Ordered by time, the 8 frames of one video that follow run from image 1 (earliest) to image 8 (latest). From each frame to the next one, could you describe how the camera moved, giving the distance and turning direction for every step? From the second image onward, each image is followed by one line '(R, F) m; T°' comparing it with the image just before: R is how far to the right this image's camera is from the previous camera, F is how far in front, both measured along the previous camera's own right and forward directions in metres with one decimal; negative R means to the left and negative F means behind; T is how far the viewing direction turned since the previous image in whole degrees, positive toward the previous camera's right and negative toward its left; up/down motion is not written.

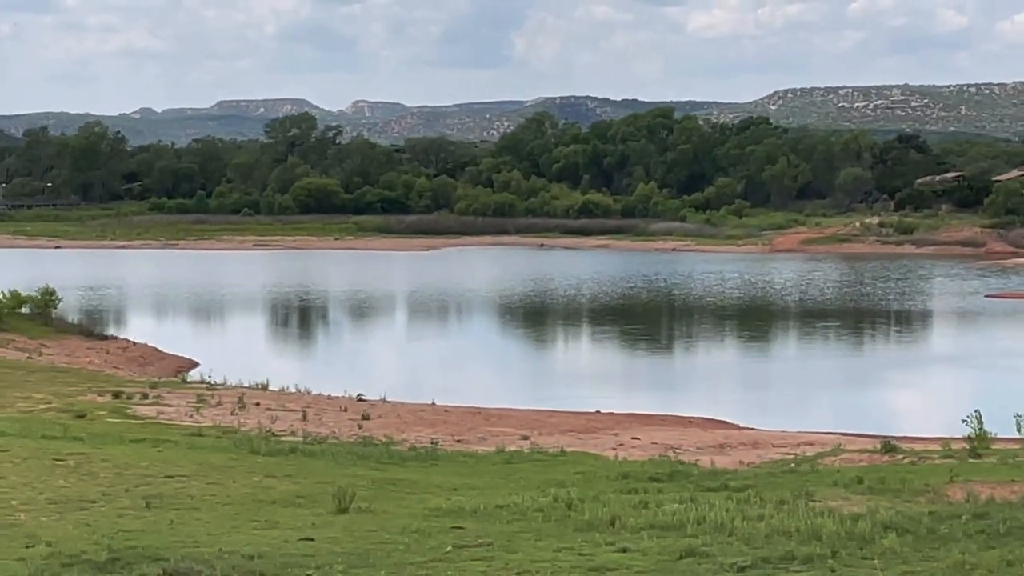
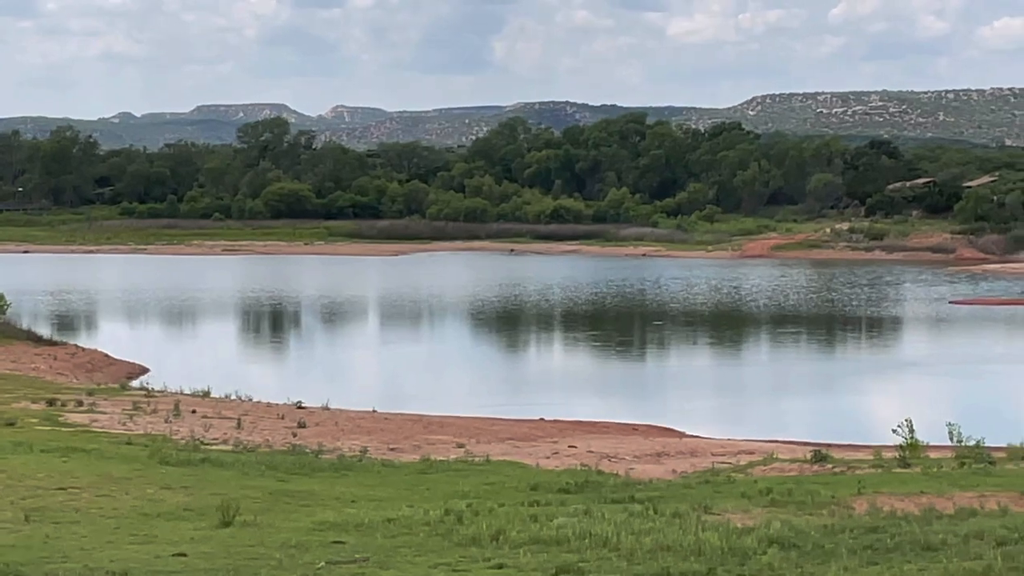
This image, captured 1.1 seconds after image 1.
(+0.7, +0.3) m; +1°
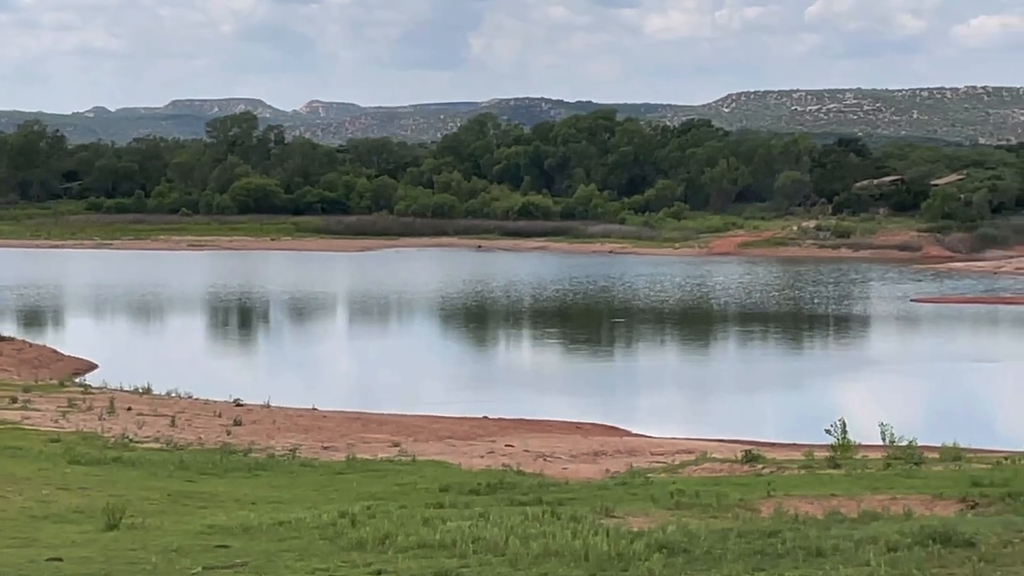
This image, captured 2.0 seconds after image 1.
(+0.6, +0.3) m; +1°
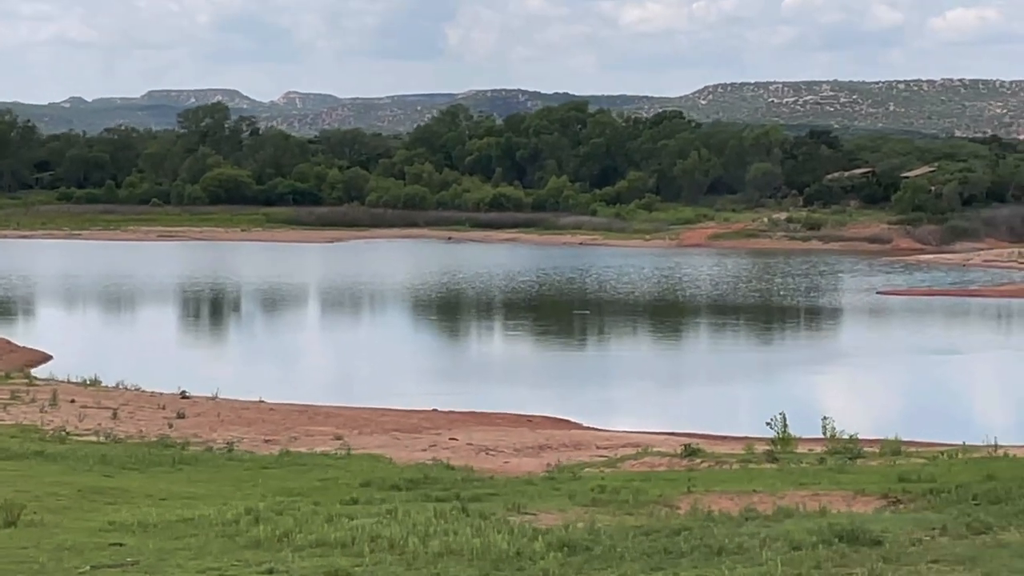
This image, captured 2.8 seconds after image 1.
(+0.5, +0.2) m; +1°
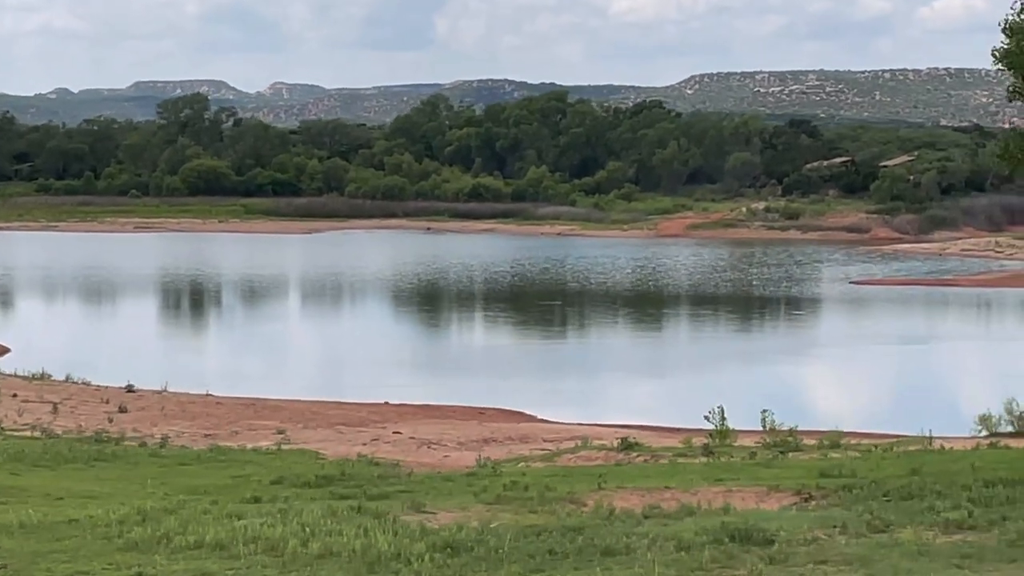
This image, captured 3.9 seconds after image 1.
(+0.7, +0.3) m; 0°
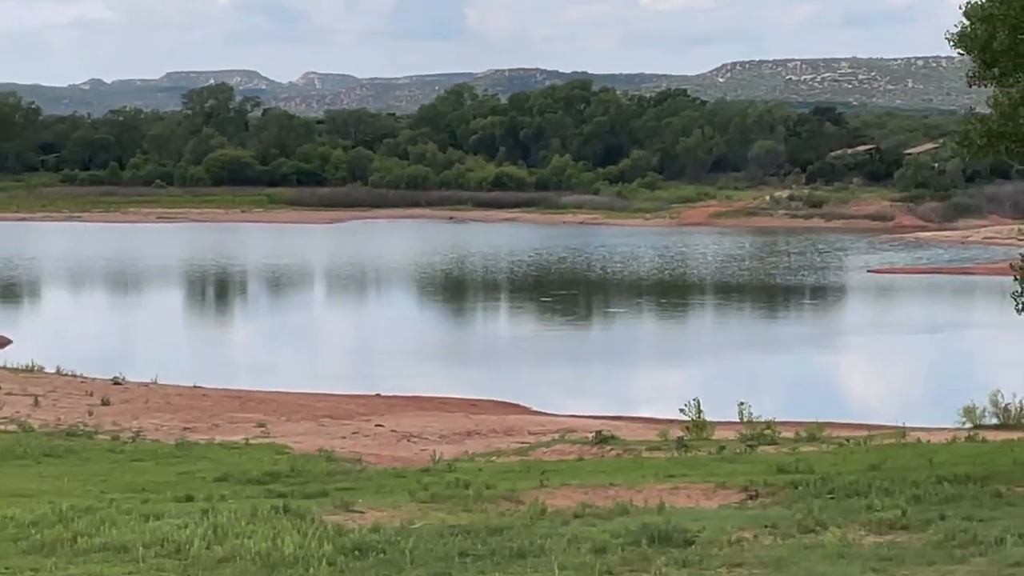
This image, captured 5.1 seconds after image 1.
(+0.8, +0.3) m; -2°
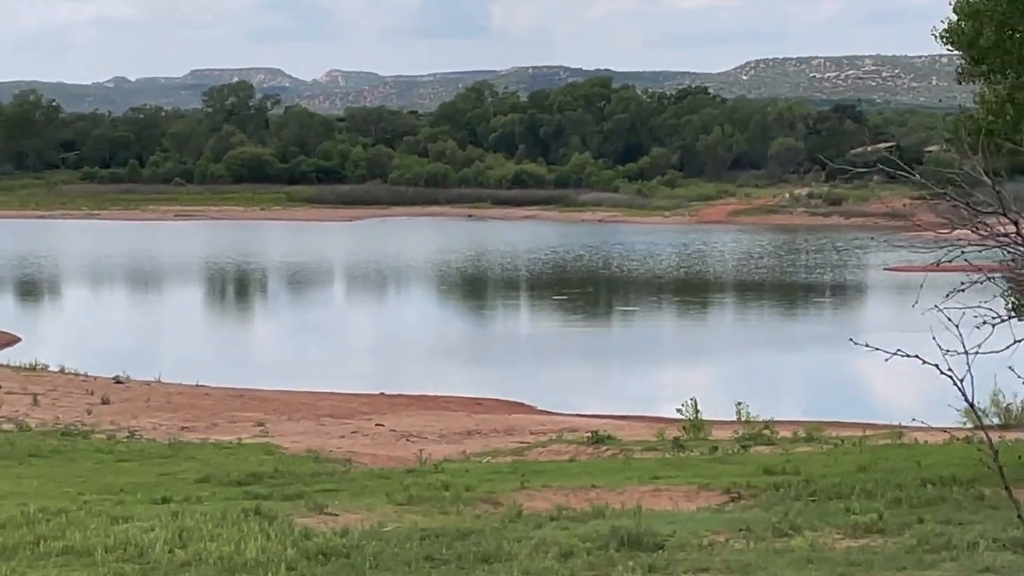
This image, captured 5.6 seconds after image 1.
(+0.3, +0.2) m; -1°
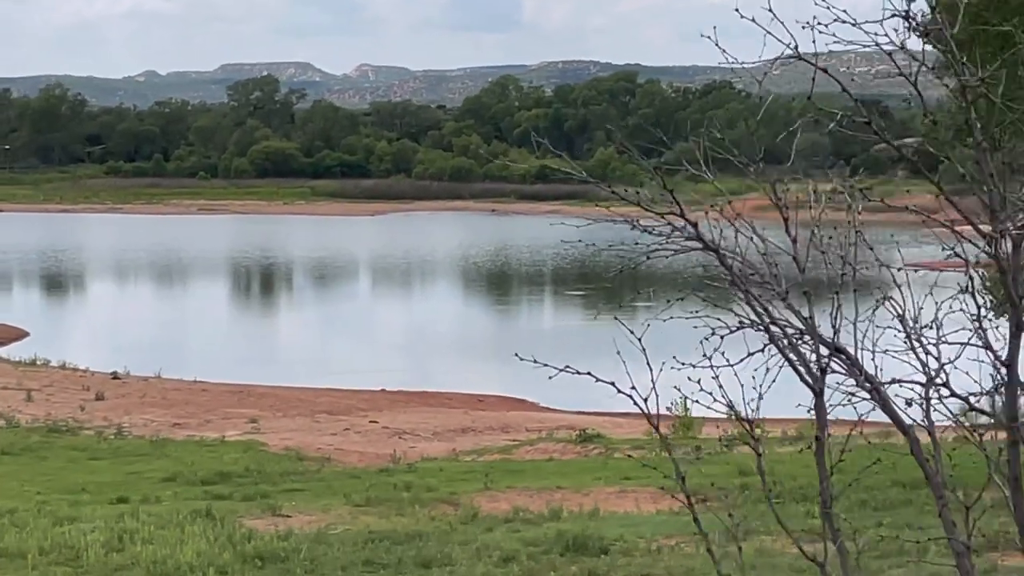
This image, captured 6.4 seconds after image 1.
(+0.5, +0.2) m; -1°
